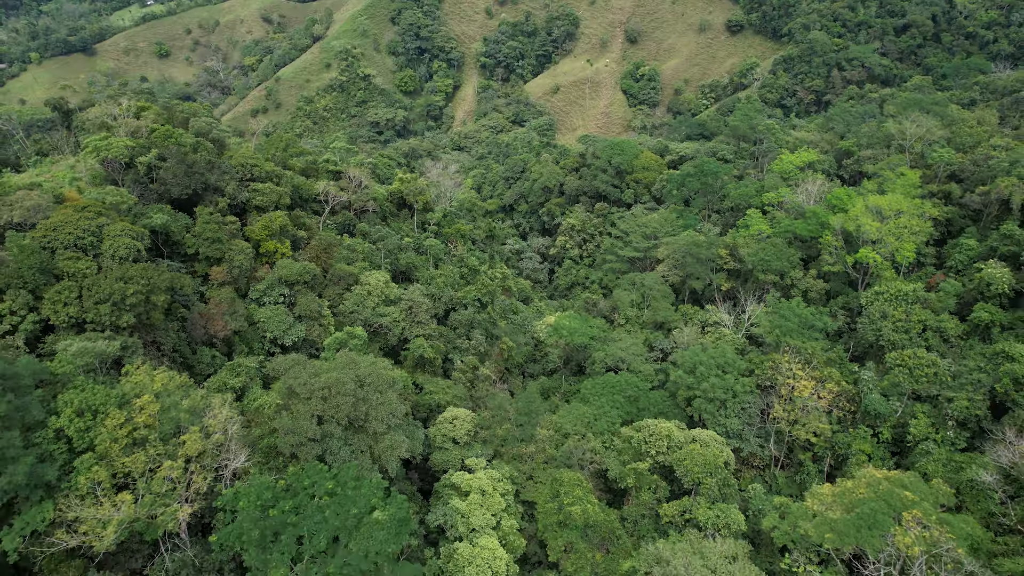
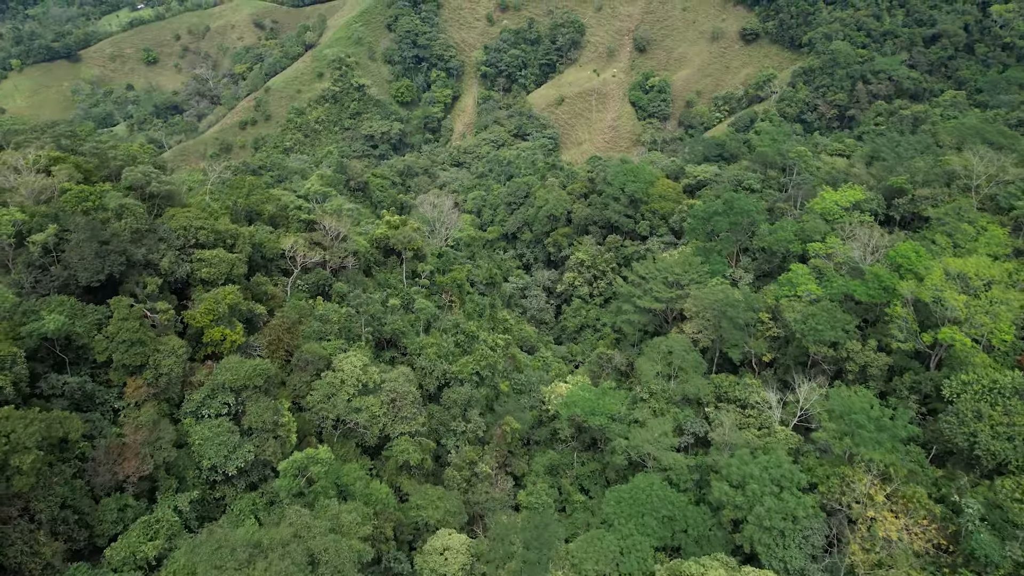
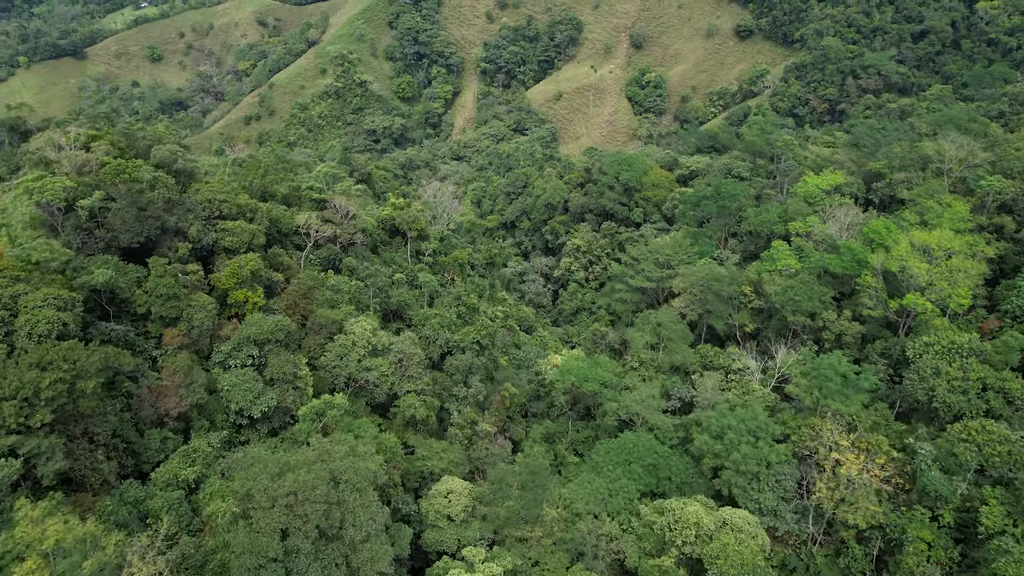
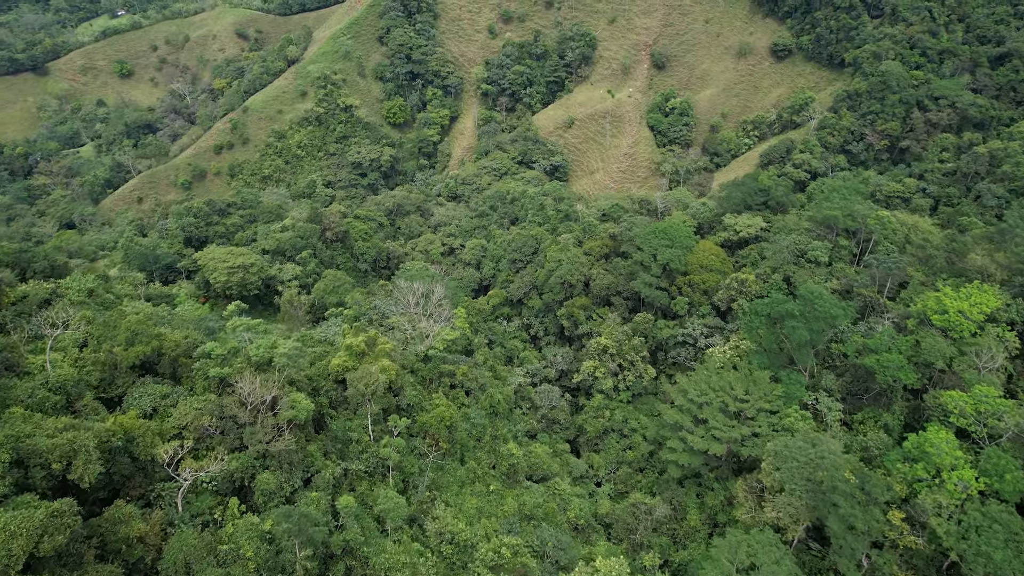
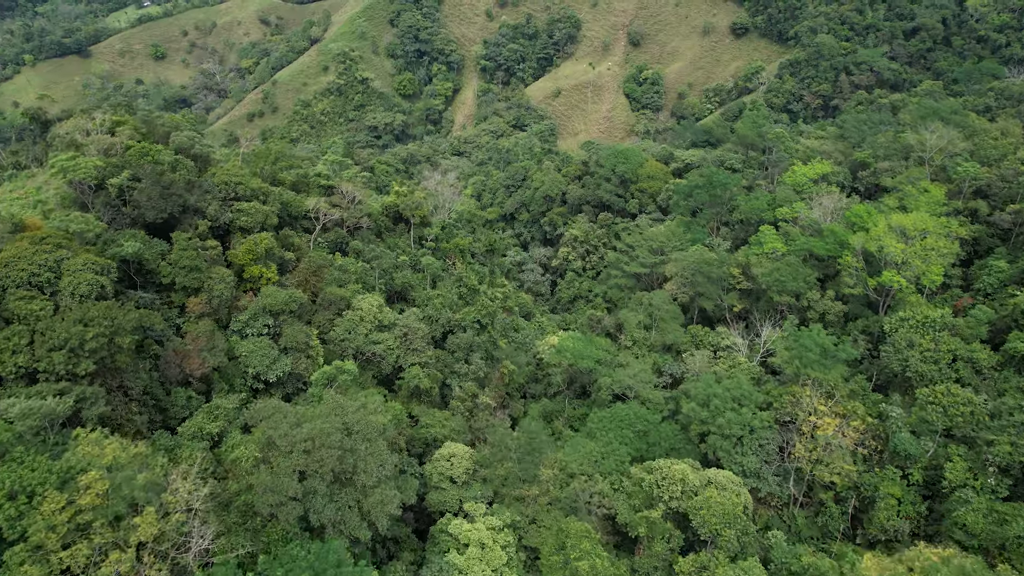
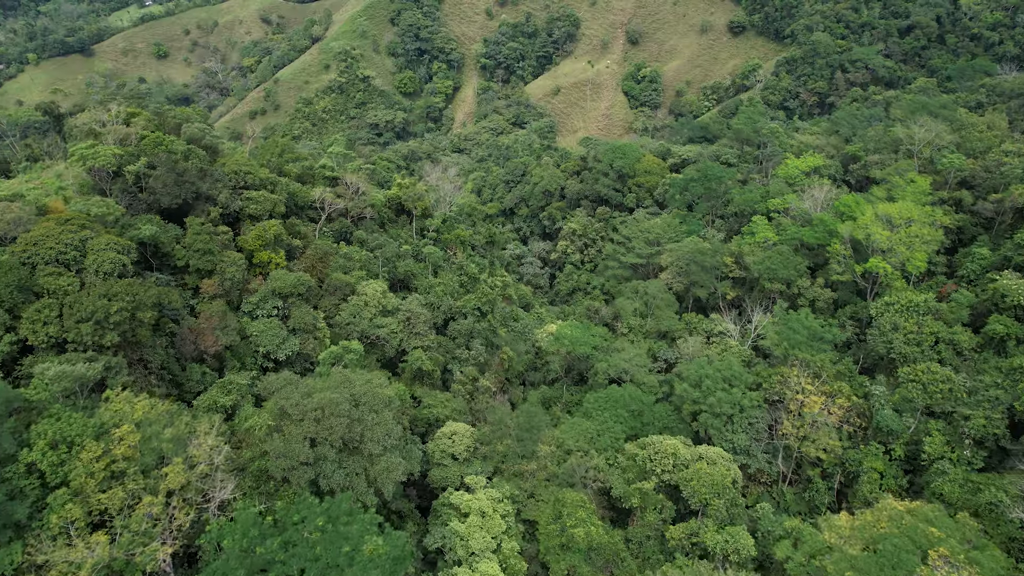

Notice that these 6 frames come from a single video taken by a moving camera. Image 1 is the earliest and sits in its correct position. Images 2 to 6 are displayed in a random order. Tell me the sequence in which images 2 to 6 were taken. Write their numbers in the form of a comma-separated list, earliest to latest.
6, 5, 3, 2, 4
